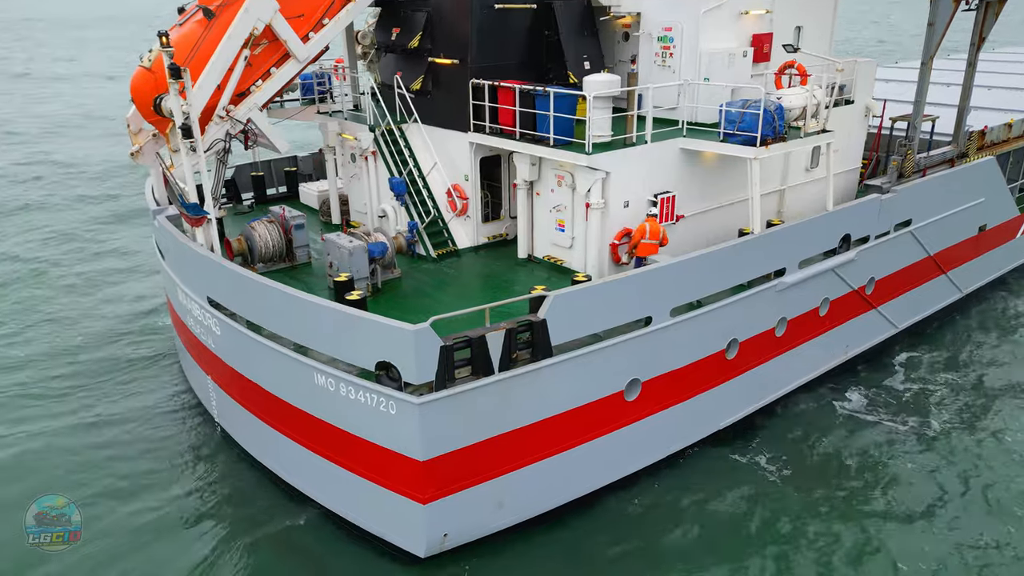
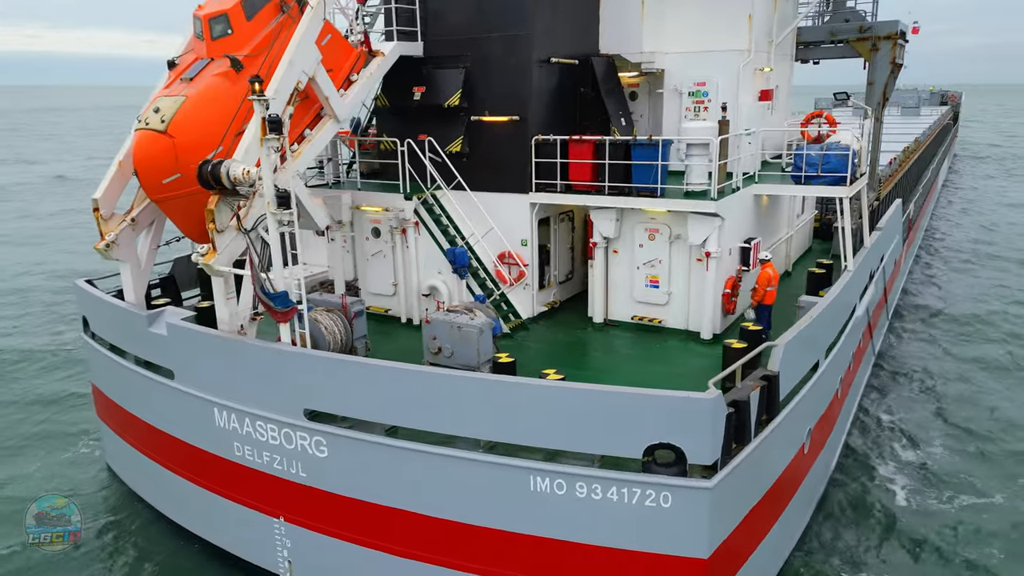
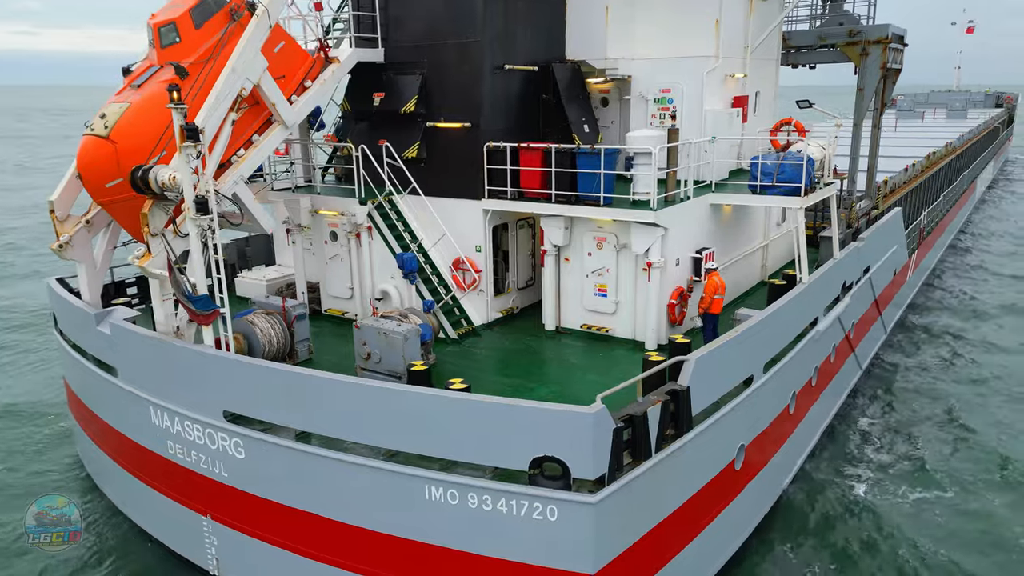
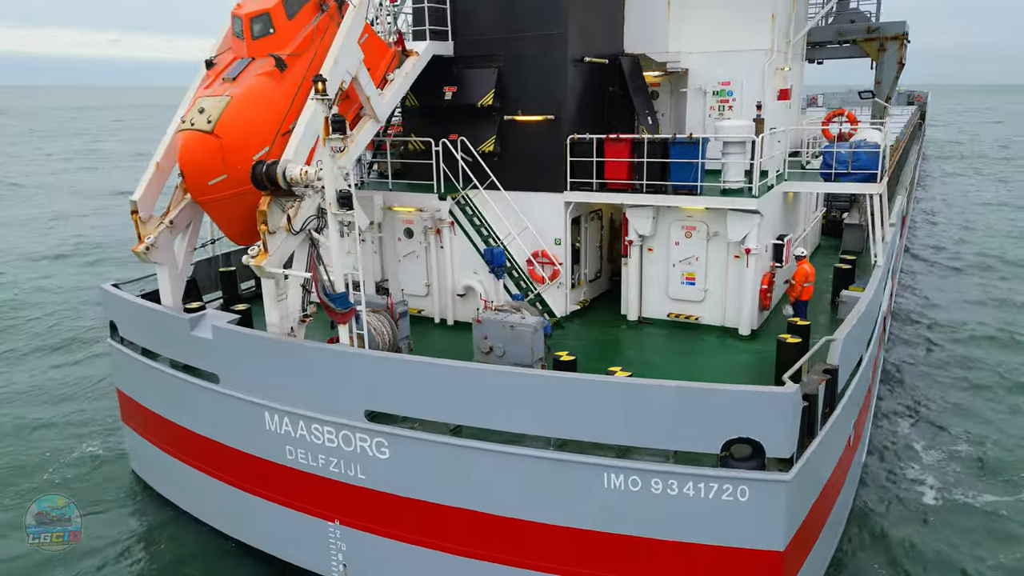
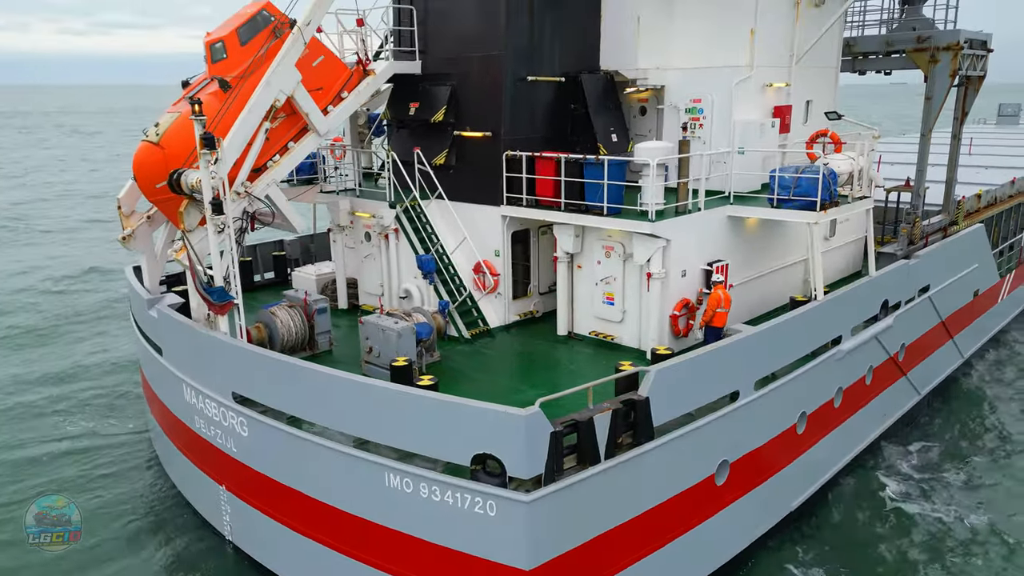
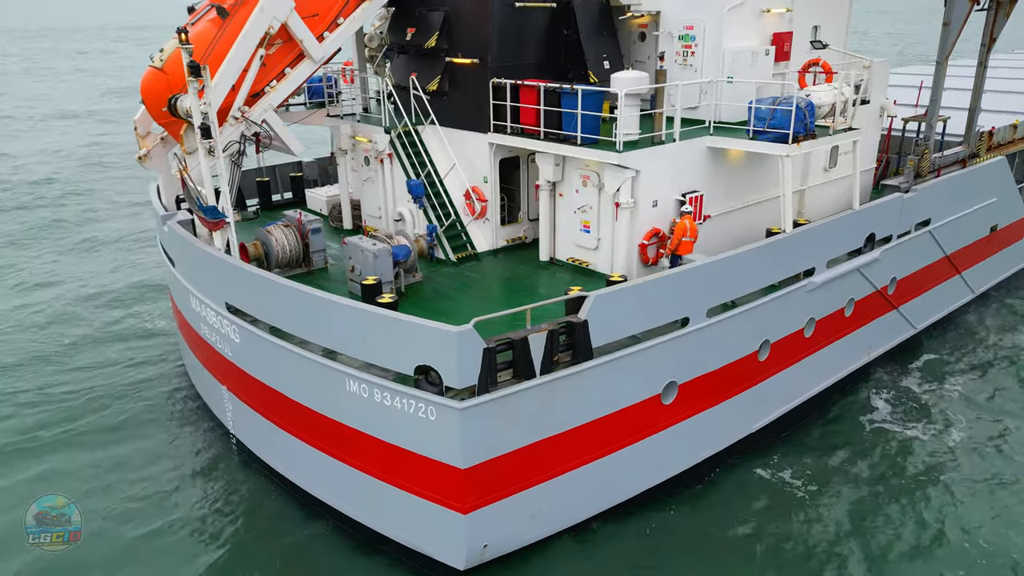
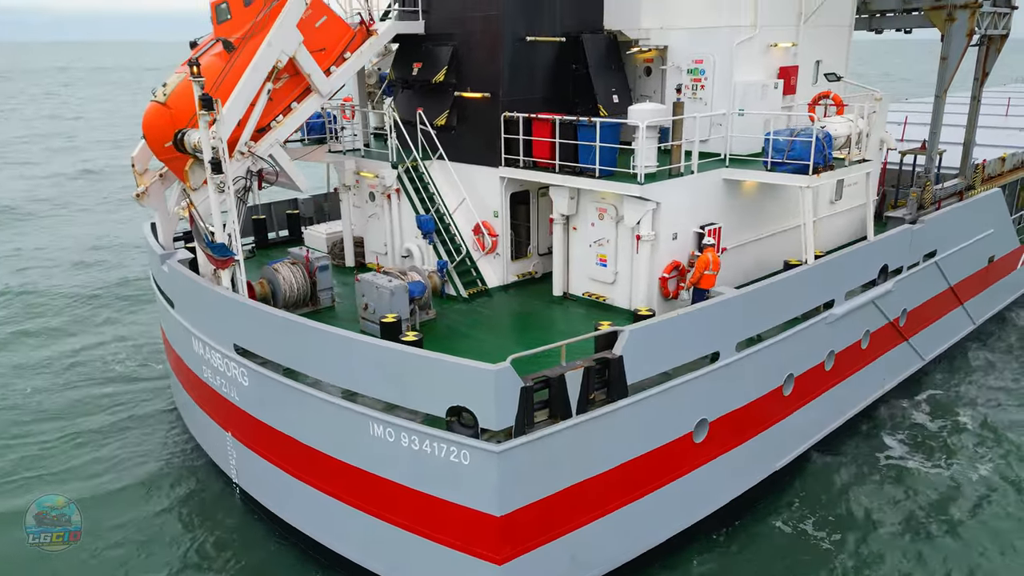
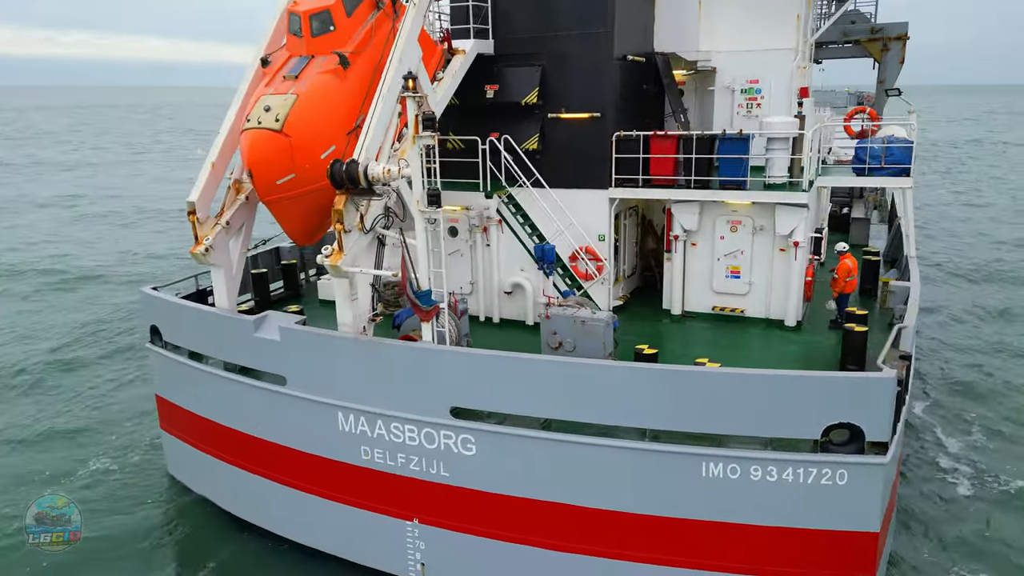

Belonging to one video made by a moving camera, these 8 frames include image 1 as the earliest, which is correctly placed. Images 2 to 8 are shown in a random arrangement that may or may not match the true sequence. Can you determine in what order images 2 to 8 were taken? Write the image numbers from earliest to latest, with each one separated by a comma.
6, 7, 5, 3, 2, 4, 8
